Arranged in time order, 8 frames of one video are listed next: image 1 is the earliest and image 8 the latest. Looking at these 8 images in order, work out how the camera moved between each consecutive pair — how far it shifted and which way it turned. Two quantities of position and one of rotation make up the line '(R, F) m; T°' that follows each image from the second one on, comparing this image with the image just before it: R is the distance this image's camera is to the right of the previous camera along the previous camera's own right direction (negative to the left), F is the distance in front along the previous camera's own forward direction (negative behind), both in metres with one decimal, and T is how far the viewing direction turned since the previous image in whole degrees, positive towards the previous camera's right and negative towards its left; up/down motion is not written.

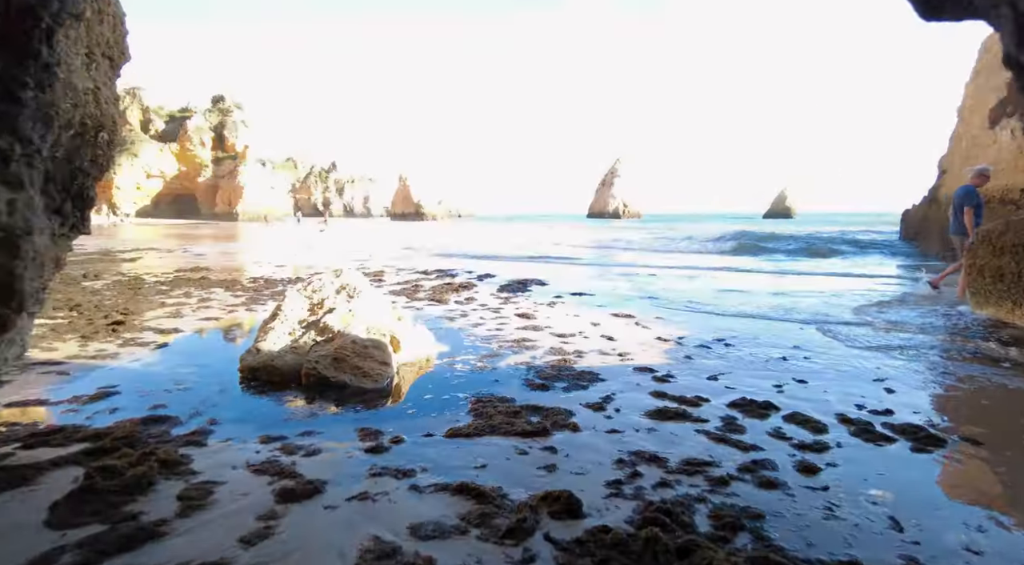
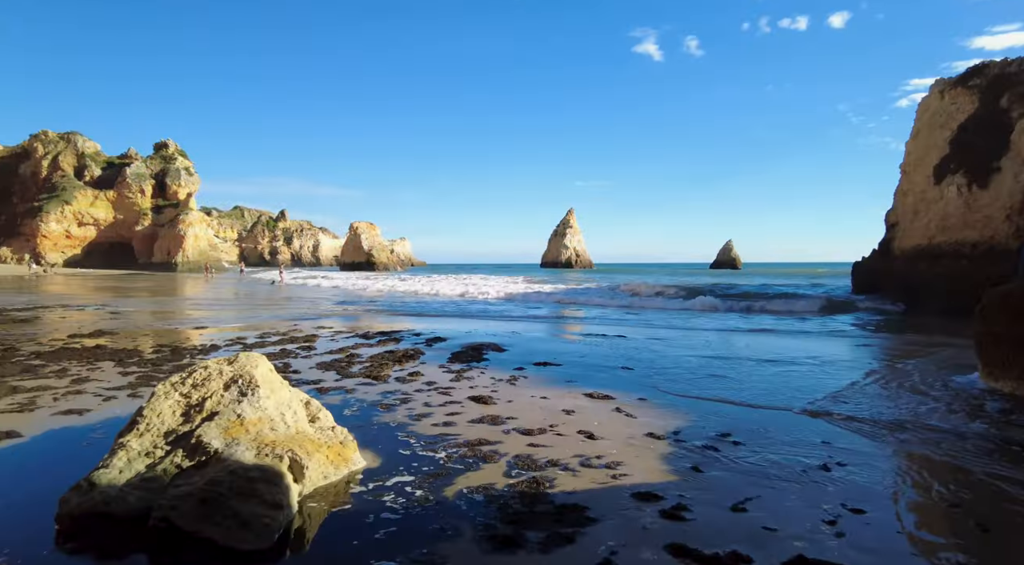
(0.0, +0.9) m; +4°
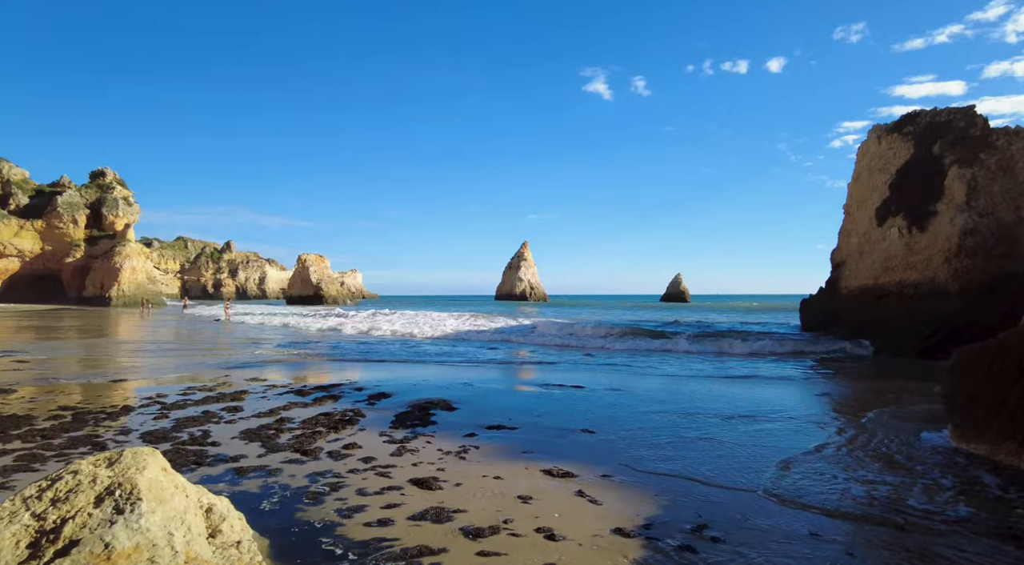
(0.0, +0.4) m; +4°
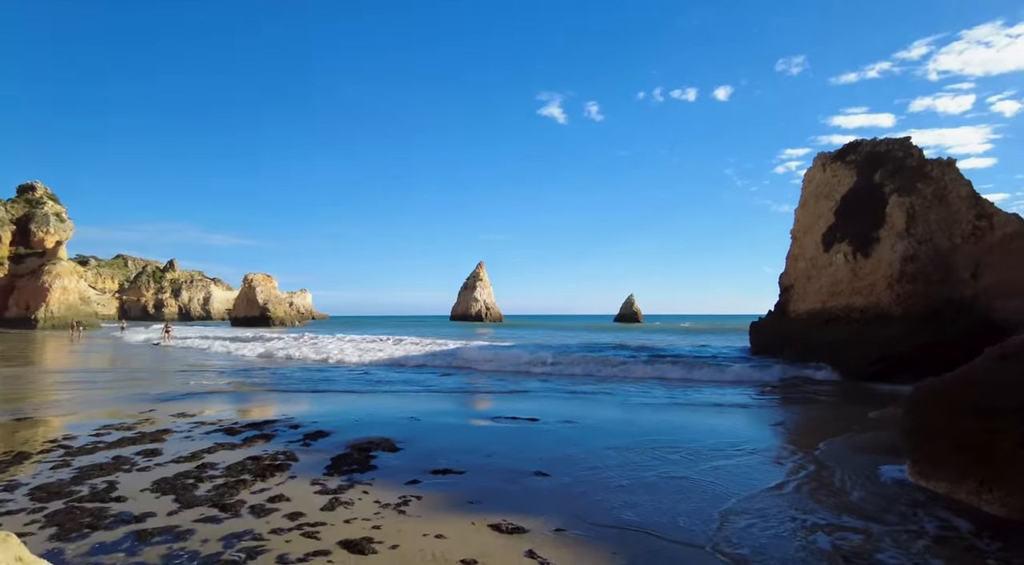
(+0.1, +0.3) m; +4°
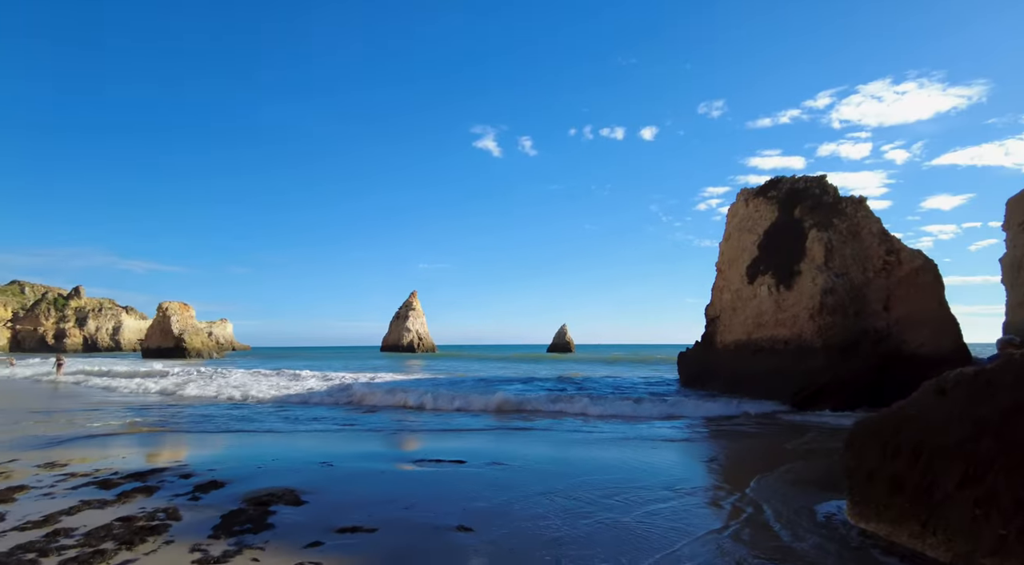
(+0.1, +0.4) m; +6°
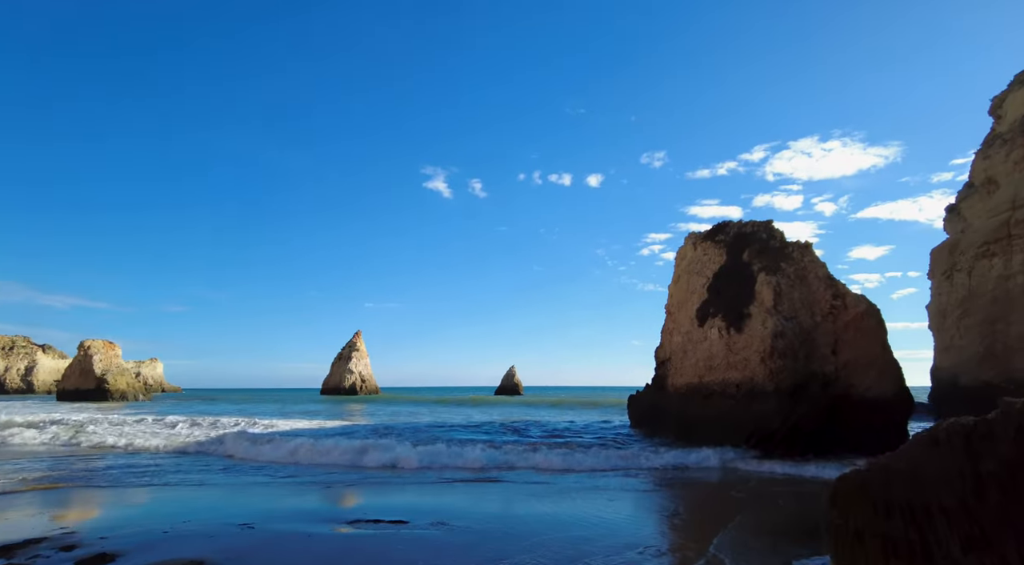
(0.0, +0.6) m; +5°
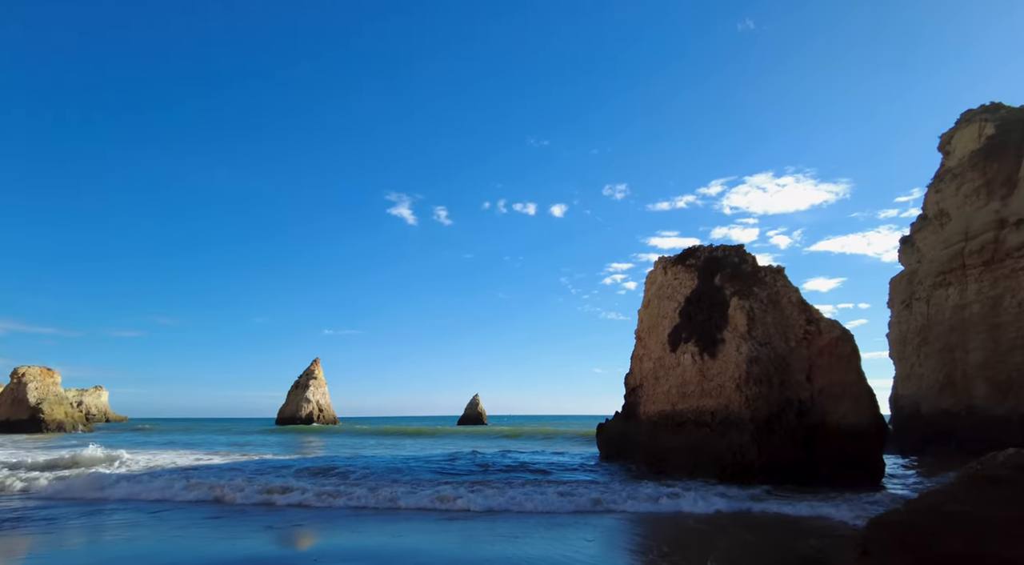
(-0.1, +0.8) m; +3°
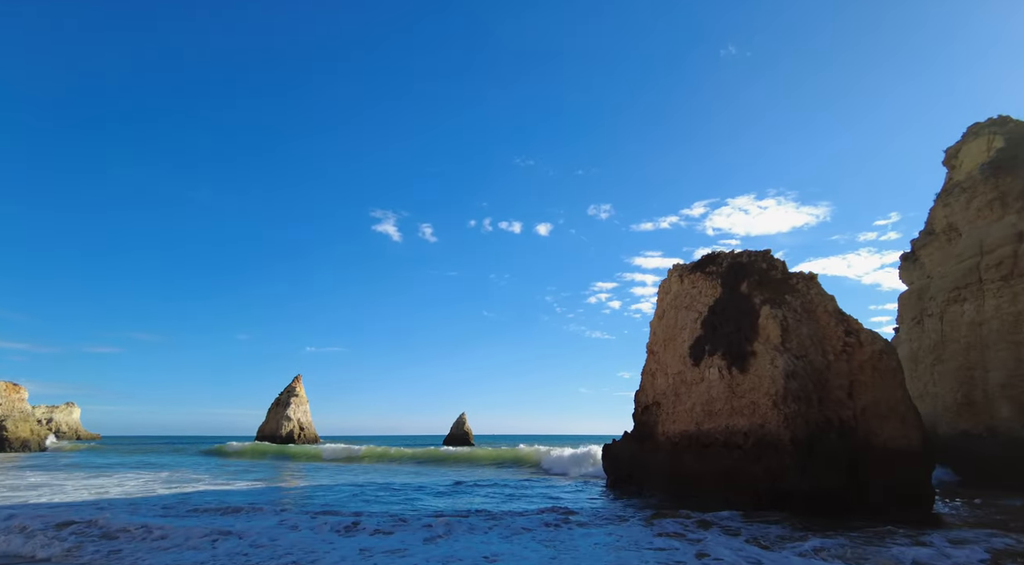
(-0.6, +1.7) m; +1°
